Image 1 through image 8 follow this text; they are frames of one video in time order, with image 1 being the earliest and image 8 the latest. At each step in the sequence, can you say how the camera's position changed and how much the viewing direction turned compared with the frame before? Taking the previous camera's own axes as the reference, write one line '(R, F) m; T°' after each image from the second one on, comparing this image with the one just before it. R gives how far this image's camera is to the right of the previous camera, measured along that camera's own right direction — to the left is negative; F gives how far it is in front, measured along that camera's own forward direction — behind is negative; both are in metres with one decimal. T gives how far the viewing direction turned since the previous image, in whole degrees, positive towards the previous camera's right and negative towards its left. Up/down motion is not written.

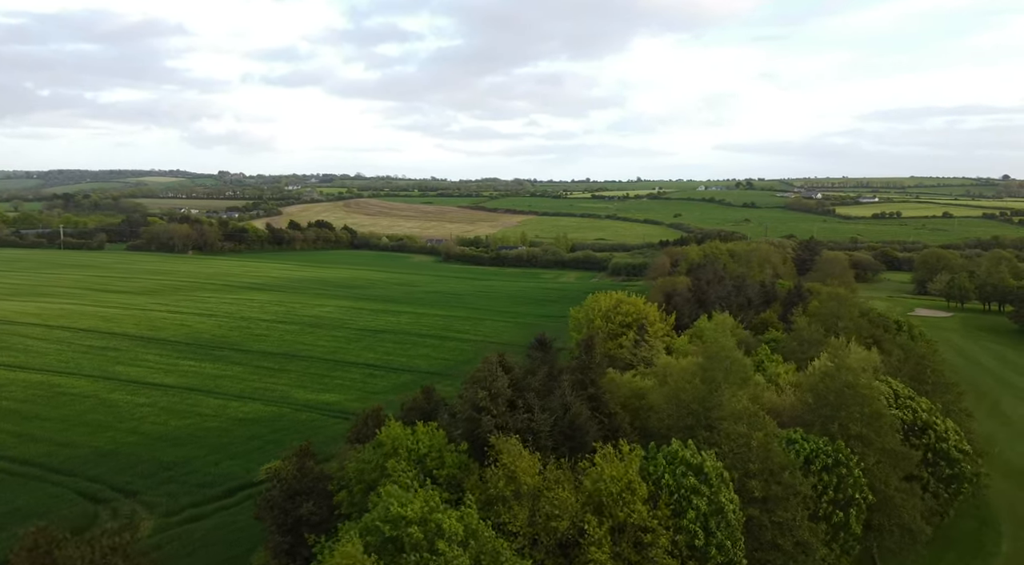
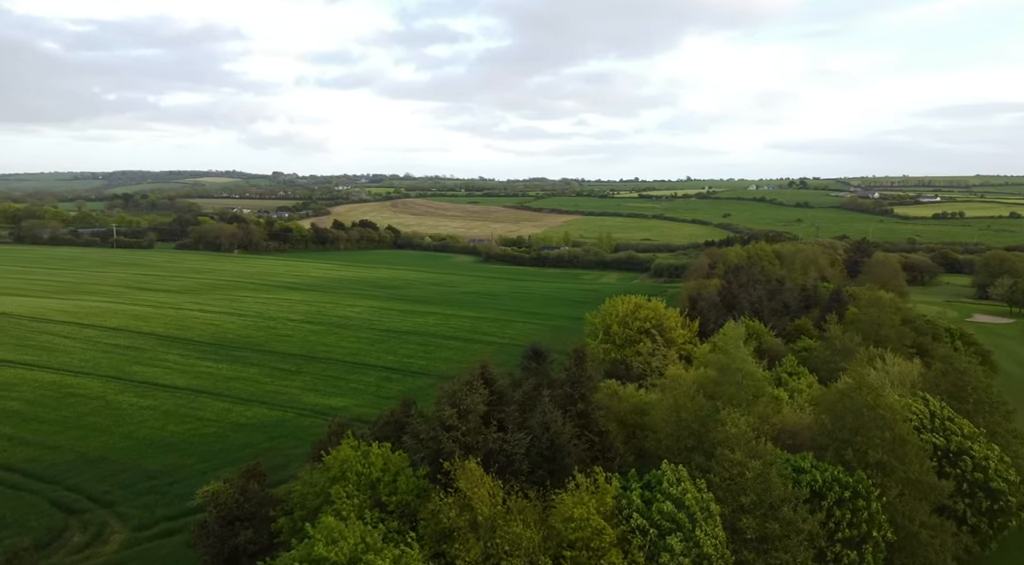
(+1.6, +1.6) m; -4°
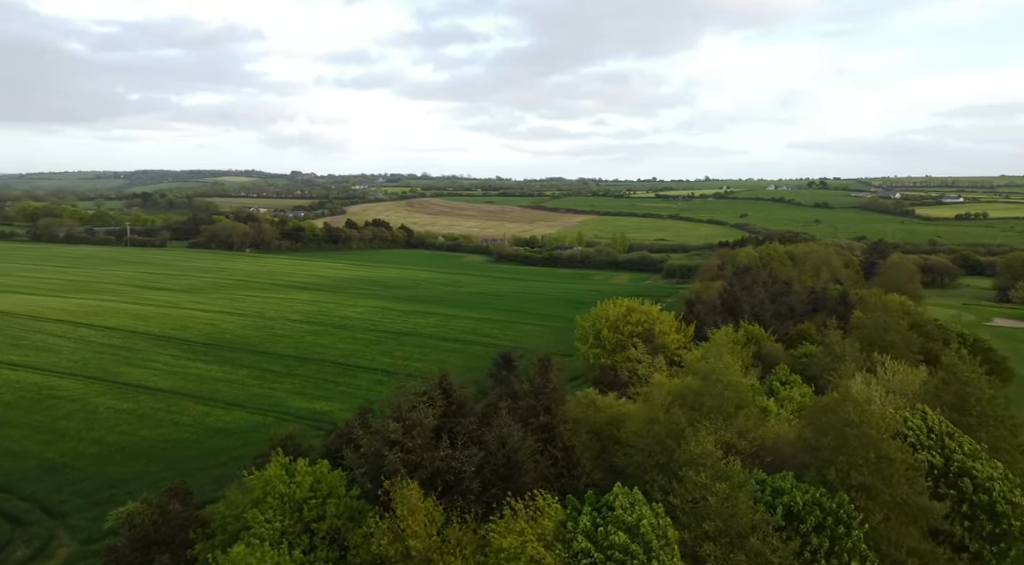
(+1.3, +1.2) m; -1°
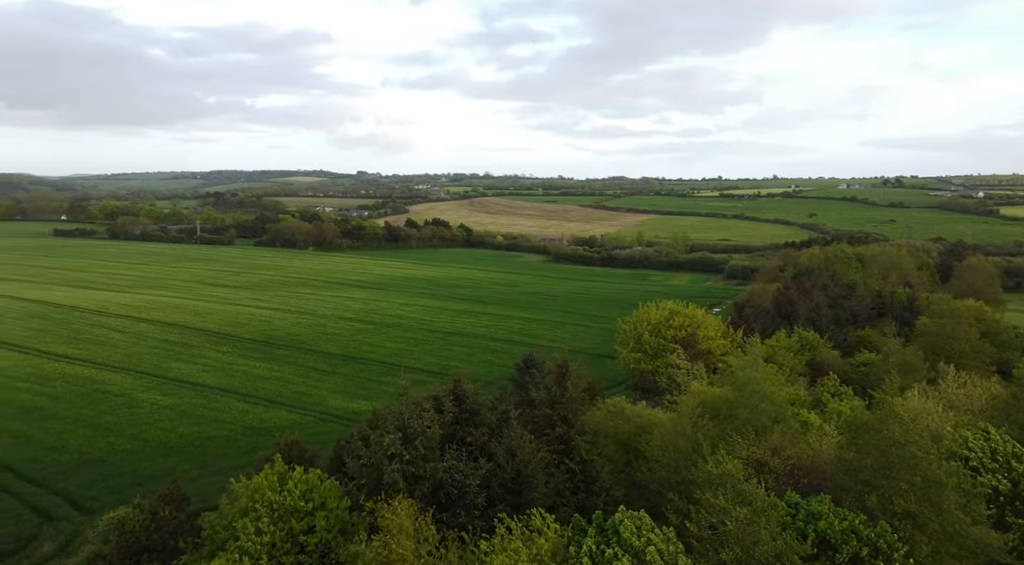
(+1.0, +0.8) m; -5°
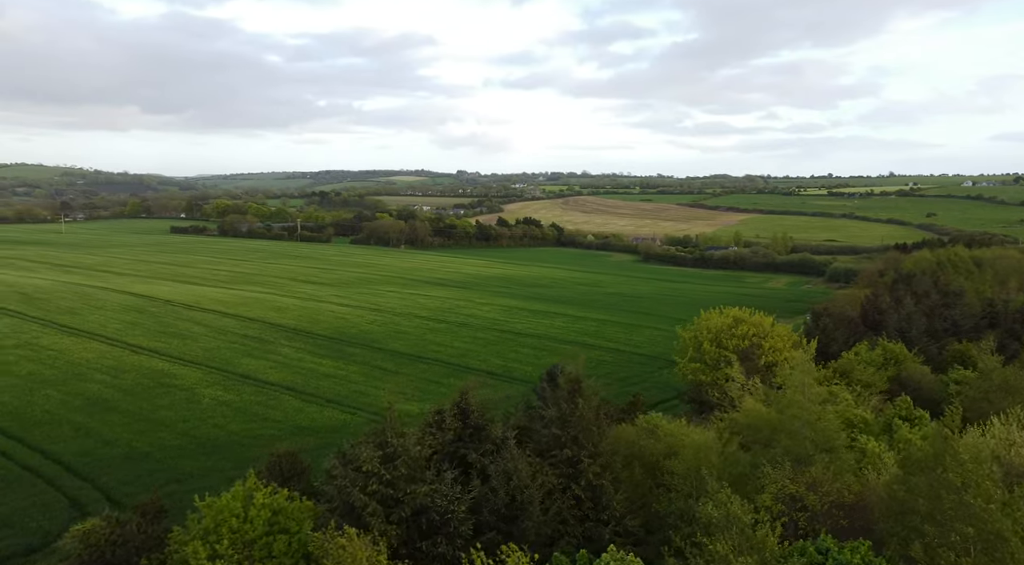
(+1.8, +1.3) m; -7°
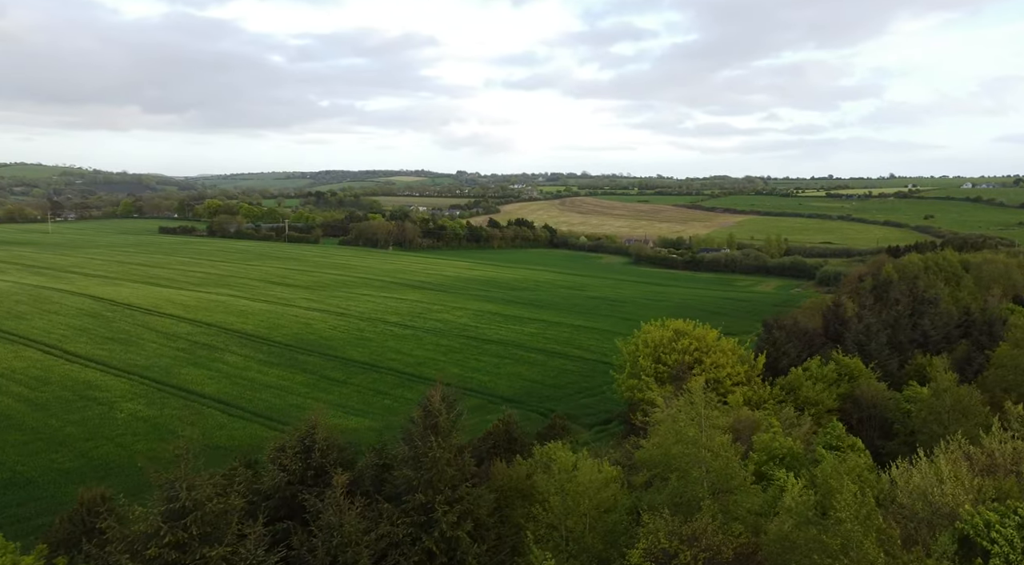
(+2.7, +1.8) m; 0°
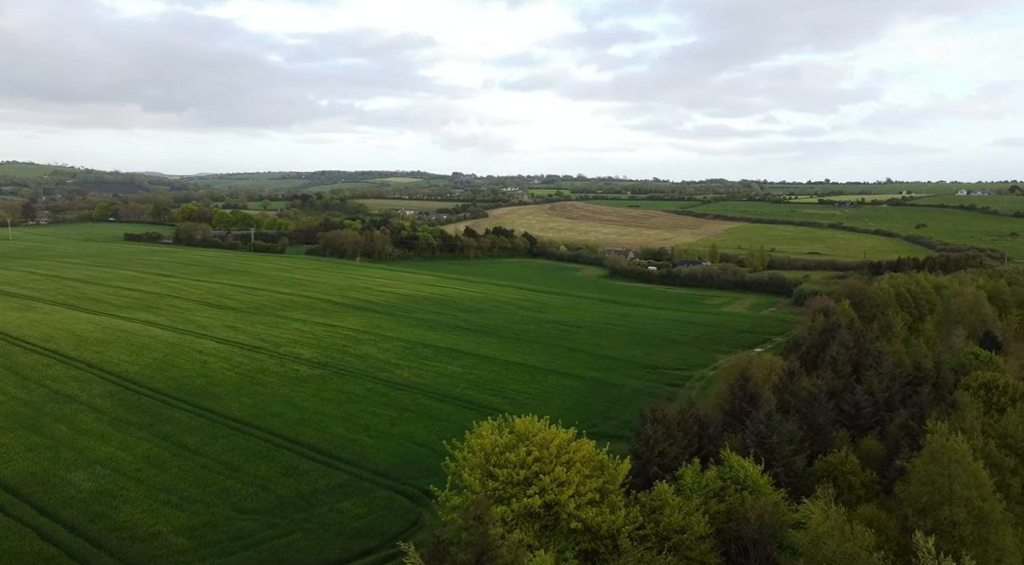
(+5.8, +5.4) m; 0°
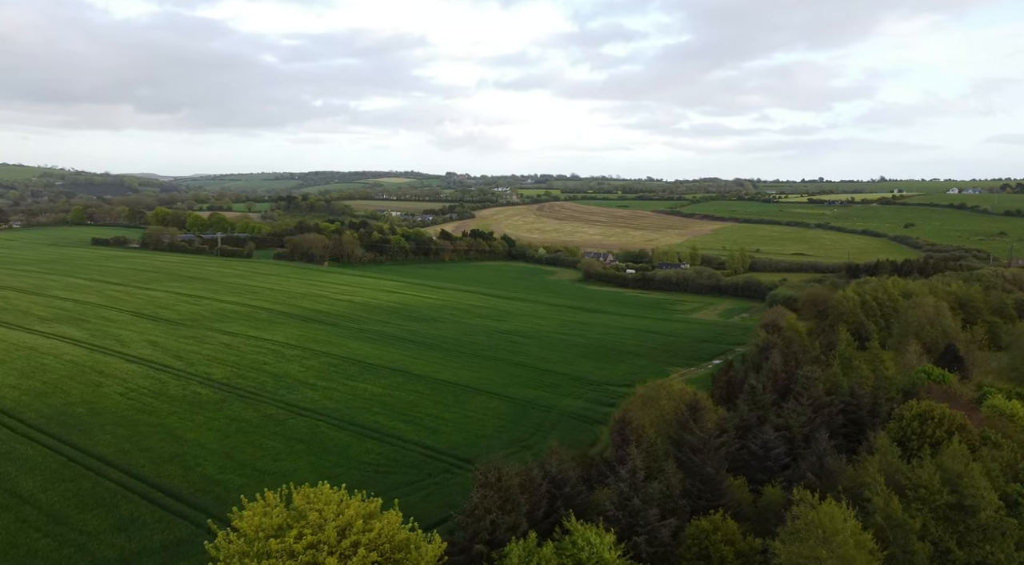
(+5.3, +4.1) m; 0°
